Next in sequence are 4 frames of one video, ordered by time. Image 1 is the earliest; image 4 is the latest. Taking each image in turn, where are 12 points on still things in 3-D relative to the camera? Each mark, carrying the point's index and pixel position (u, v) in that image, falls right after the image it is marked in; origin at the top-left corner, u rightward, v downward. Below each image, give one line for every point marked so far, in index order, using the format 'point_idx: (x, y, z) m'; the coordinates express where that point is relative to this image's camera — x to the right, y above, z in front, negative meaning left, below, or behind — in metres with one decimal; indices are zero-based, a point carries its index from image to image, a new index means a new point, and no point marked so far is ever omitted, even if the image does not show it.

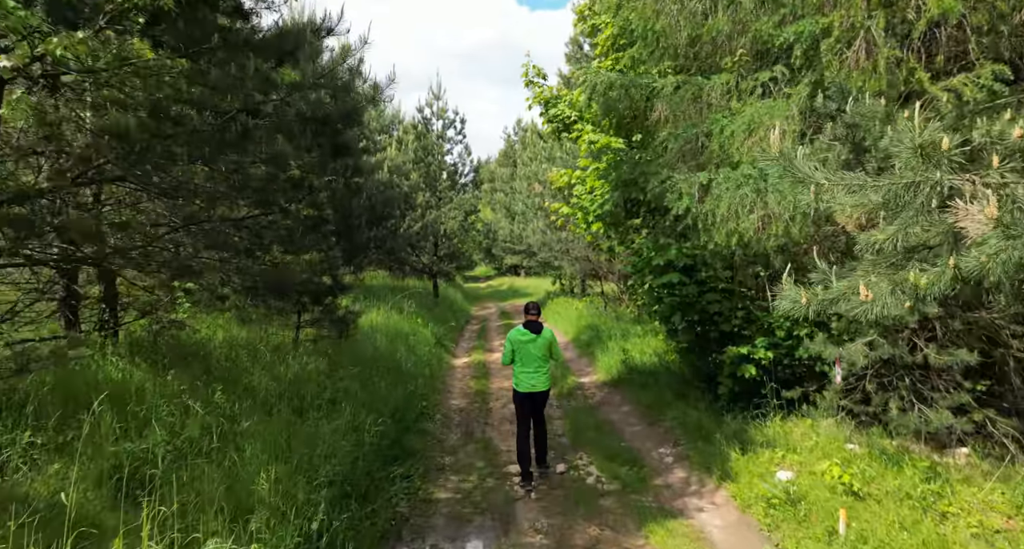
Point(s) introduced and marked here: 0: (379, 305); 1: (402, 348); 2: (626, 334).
0: (-3.0, -0.7, +14.4) m
1: (-2.0, -1.3, +11.4) m
2: (+2.5, -1.3, +13.9) m
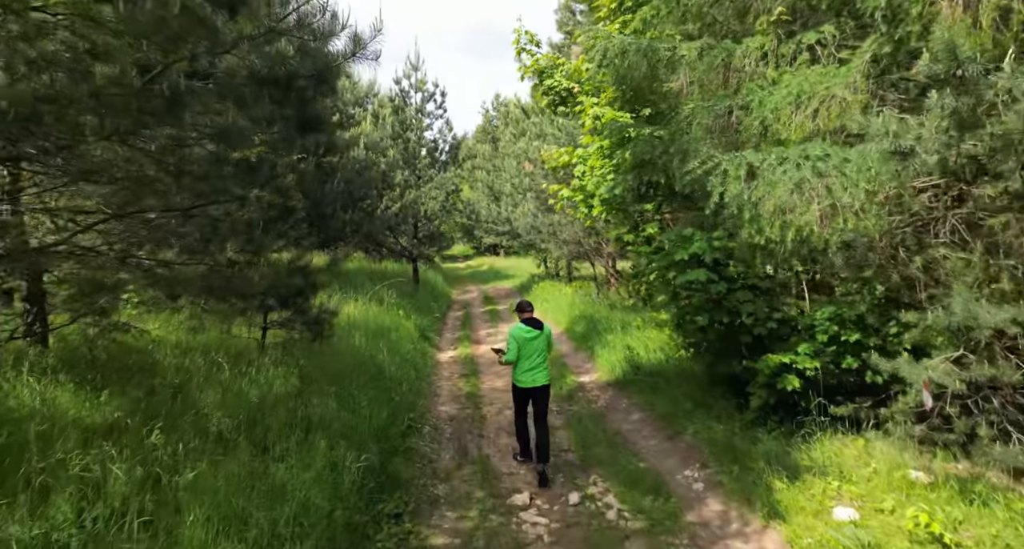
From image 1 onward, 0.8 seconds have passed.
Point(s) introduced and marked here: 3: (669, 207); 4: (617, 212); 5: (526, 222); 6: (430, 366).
0: (-3.2, -0.4, +13.2) m
1: (-2.1, -1.2, +10.3) m
2: (+2.3, -1.1, +12.9) m
3: (+2.1, +0.9, +8.6) m
4: (+1.6, +0.9, +9.5) m
5: (+0.4, +1.6, +18.9) m
6: (-1.5, -1.7, +11.7) m
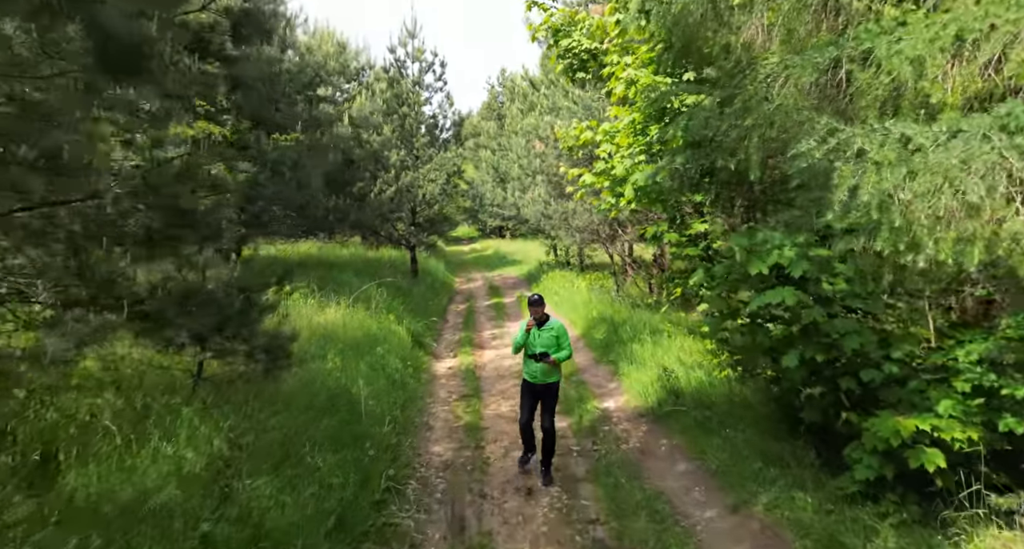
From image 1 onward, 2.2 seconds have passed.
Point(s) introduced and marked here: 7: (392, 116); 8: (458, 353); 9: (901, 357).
0: (-3.1, -0.4, +11.3) m
1: (-1.9, -1.2, +8.4) m
2: (+2.5, -1.0, +11.0) m
3: (+2.2, +0.8, +6.6) m
4: (+1.7, +0.9, +7.5) m
5: (+0.6, +1.8, +16.9) m
6: (-1.4, -1.7, +9.8) m
7: (-3.6, +4.7, +18.8) m
8: (-1.1, -1.5, +12.5) m
9: (+2.9, -0.6, +4.8) m
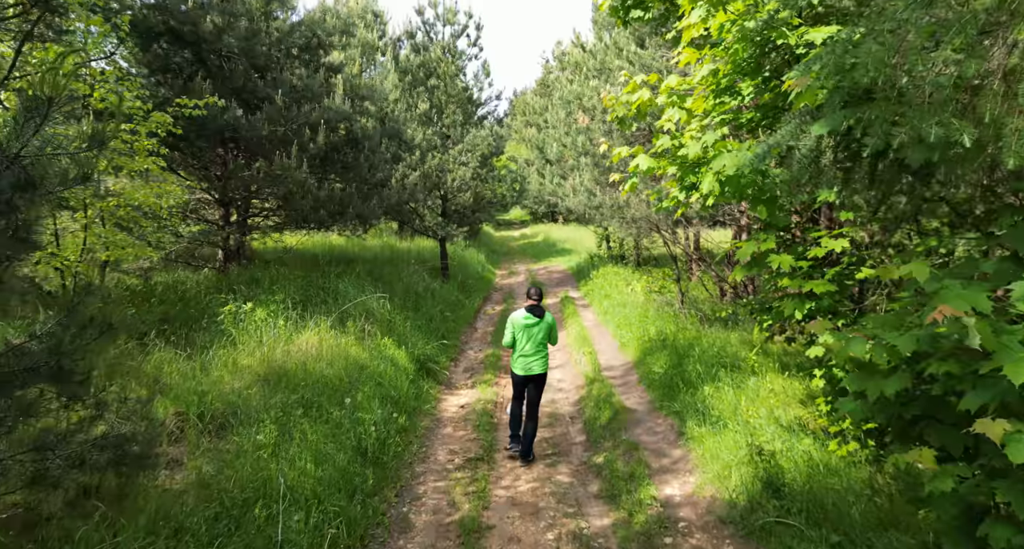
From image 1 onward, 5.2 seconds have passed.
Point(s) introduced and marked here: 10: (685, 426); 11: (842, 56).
0: (-2.7, -0.6, +8.9) m
1: (-1.8, -1.5, +5.9) m
2: (+2.8, -1.2, +8.1) m
3: (+2.2, +0.4, +3.8) m
4: (+1.8, +0.5, +4.7) m
5: (+1.5, +1.7, +14.1) m
6: (-1.1, -1.9, +7.3) m
7: (-2.4, +4.8, +16.3) m
8: (-0.5, -1.7, +9.9) m
9: (+2.8, -1.0, +1.9) m
10: (+2.0, -1.7, +7.4) m
11: (+1.6, +1.0, +2.8) m
